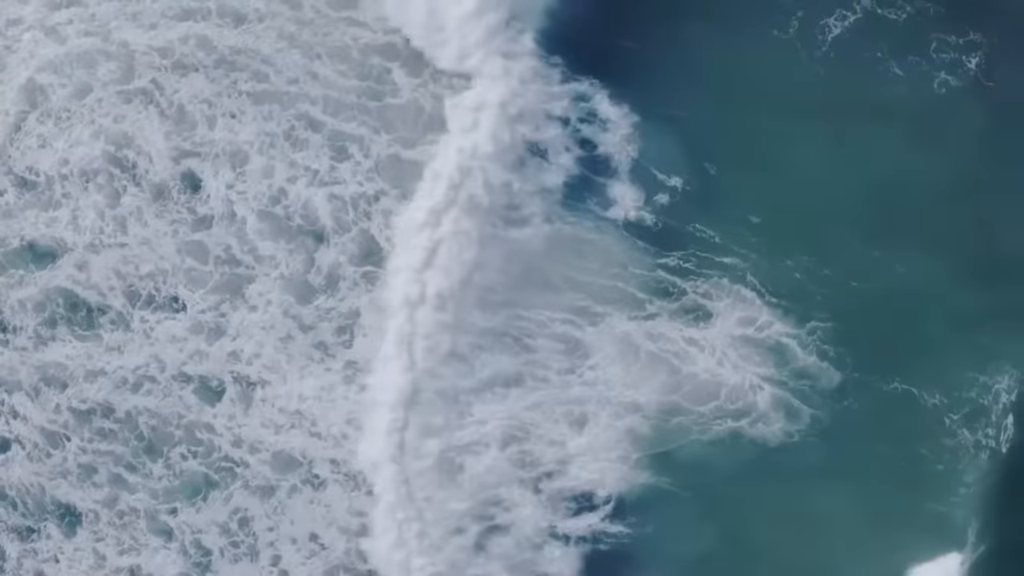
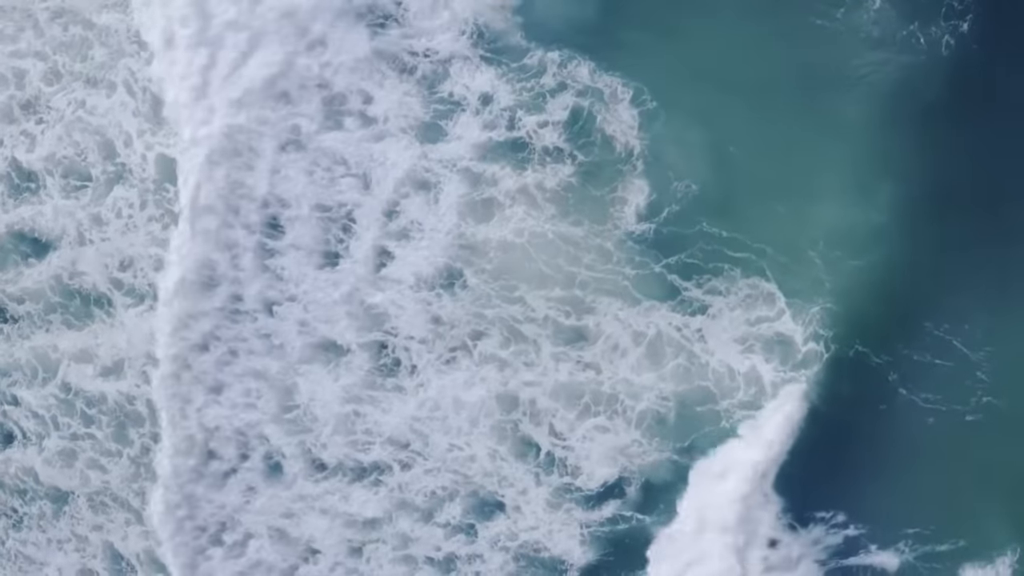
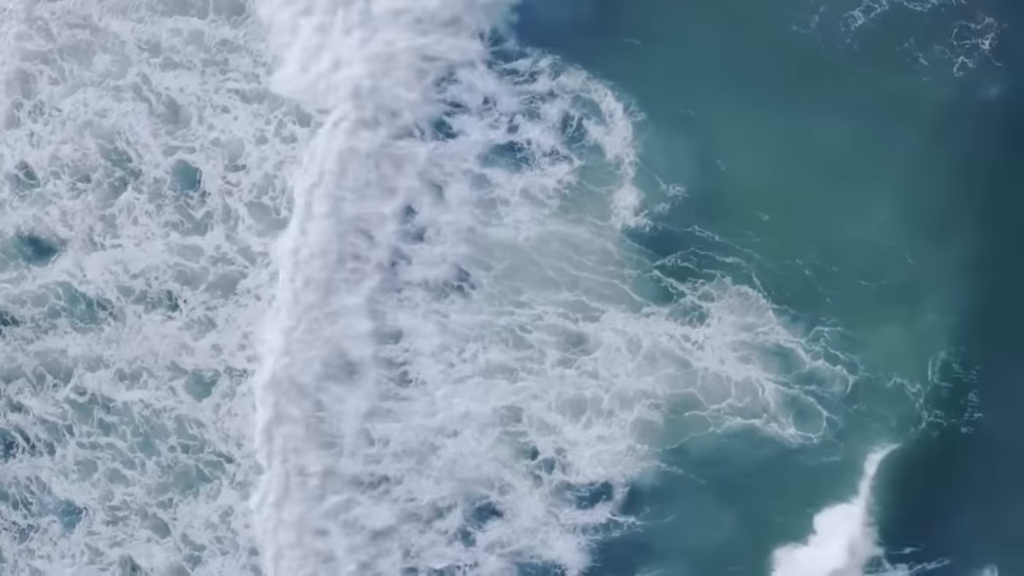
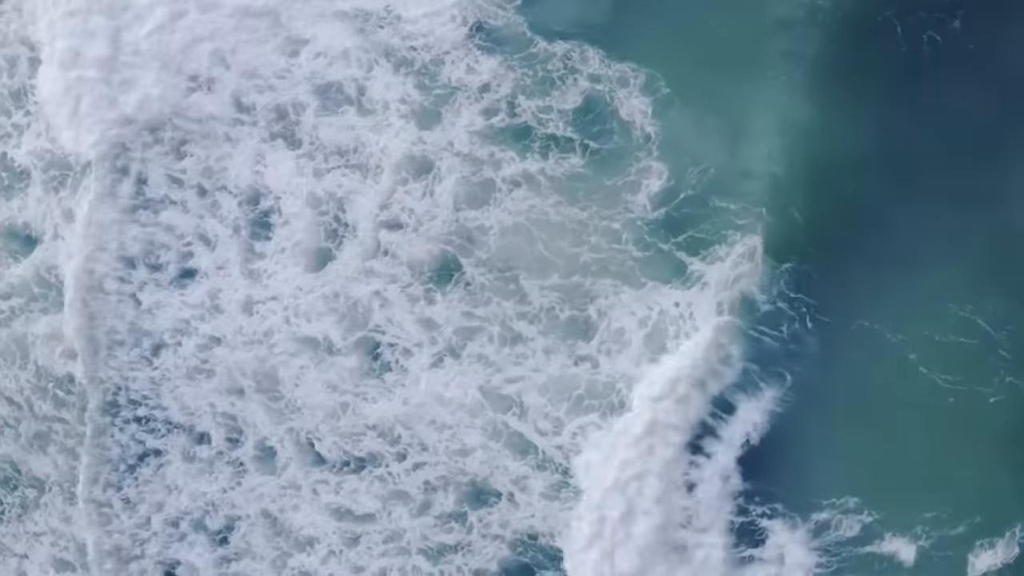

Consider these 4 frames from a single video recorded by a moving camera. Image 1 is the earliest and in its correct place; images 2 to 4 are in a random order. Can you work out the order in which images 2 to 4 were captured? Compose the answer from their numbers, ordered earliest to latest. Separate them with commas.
3, 2, 4
